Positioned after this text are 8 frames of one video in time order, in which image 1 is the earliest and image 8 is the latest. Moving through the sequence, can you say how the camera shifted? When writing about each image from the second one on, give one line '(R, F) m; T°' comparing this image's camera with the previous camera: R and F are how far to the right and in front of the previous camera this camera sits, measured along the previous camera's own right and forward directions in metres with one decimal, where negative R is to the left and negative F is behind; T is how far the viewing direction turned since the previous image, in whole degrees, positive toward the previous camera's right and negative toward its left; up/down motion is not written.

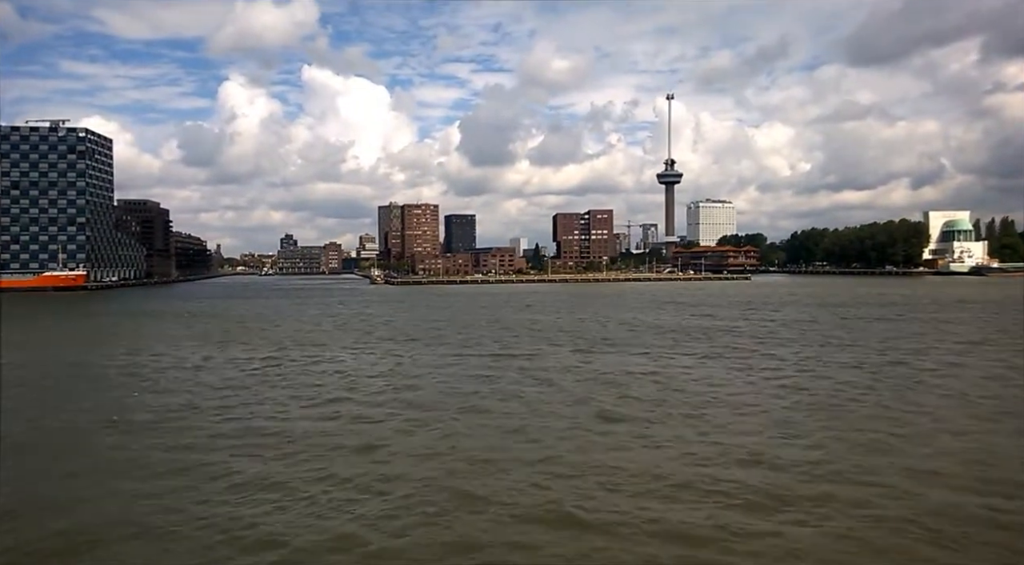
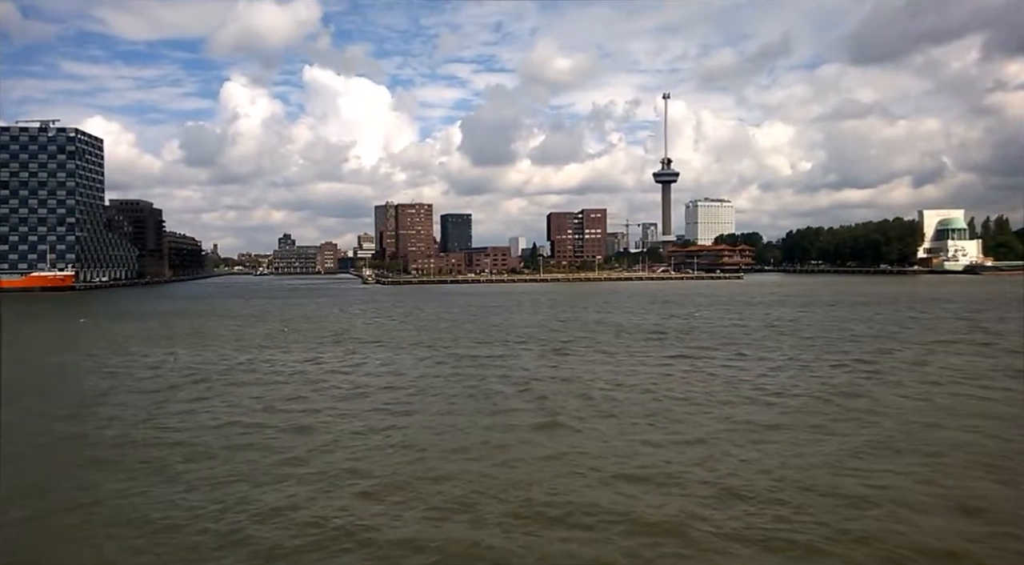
(+1.0, +0.2) m; 0°
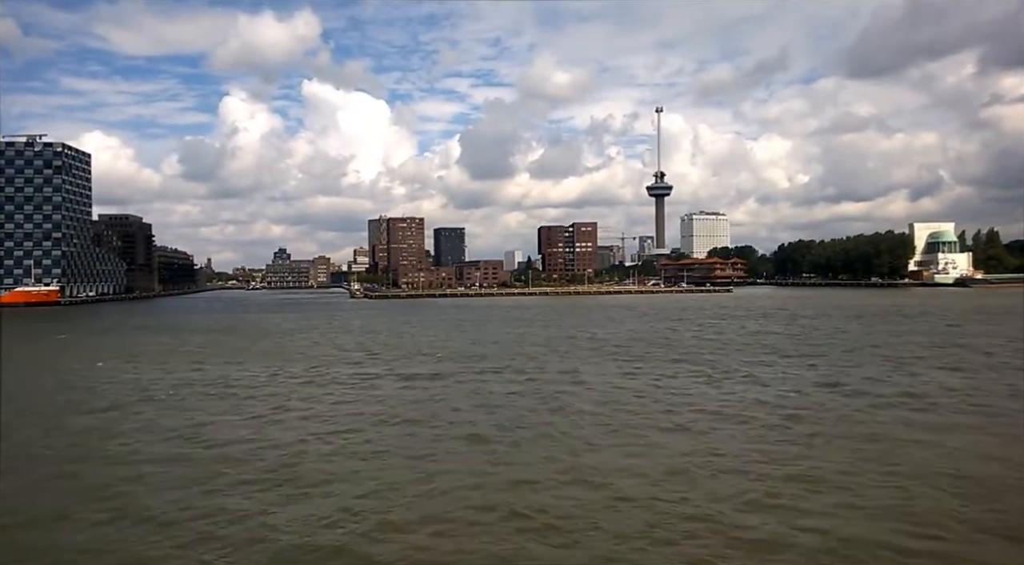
(+0.8, +0.3) m; 0°
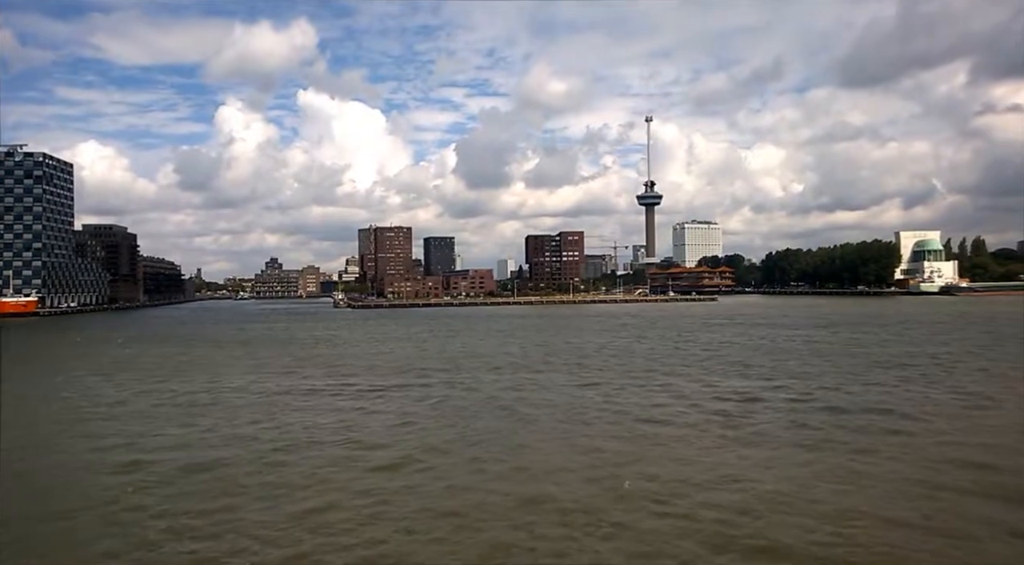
(+0.9, +0.2) m; +1°
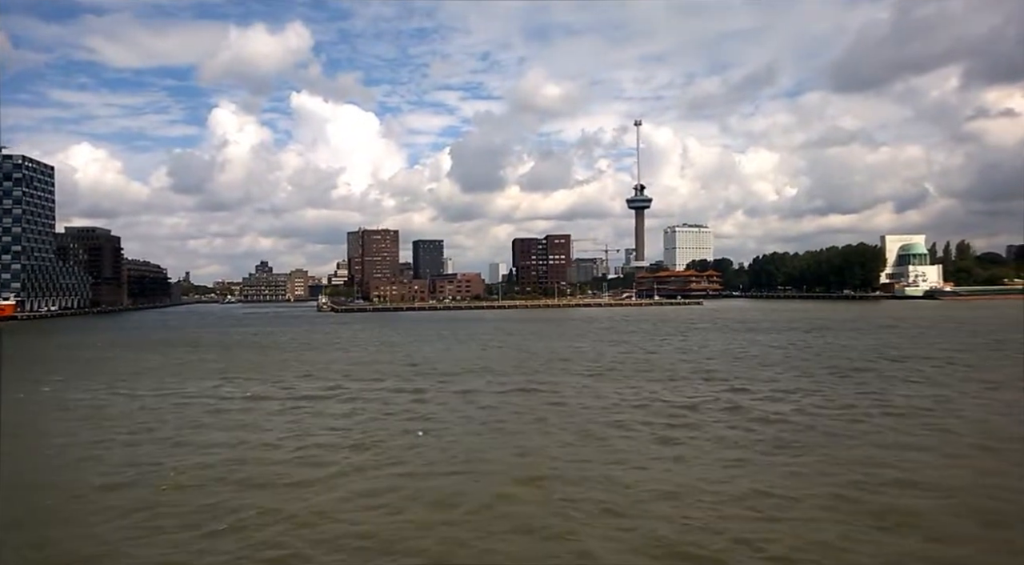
(+0.7, +0.2) m; +1°
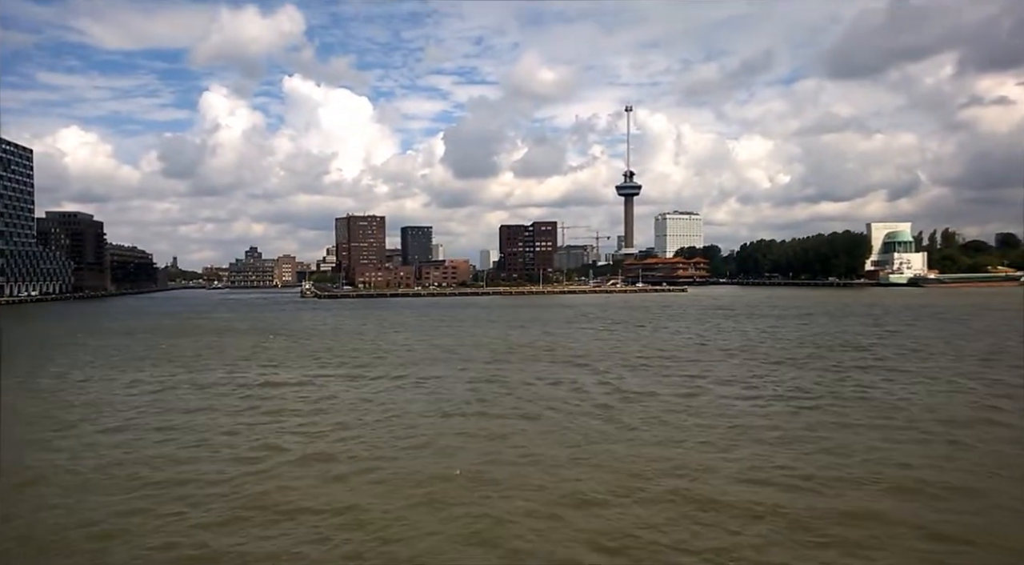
(+0.6, +0.2) m; +1°
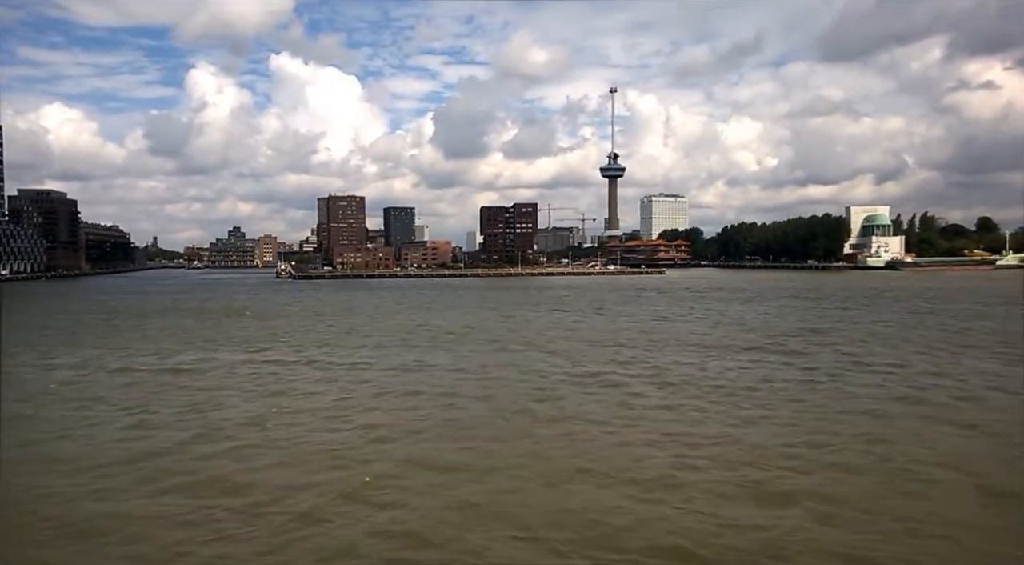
(+0.7, +0.3) m; +1°
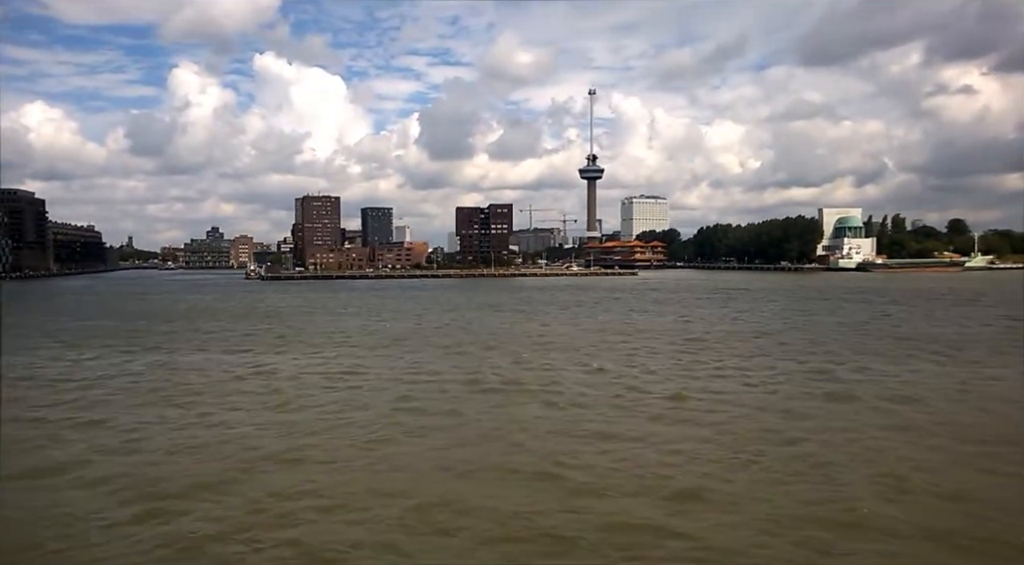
(+0.6, +0.2) m; +2°
